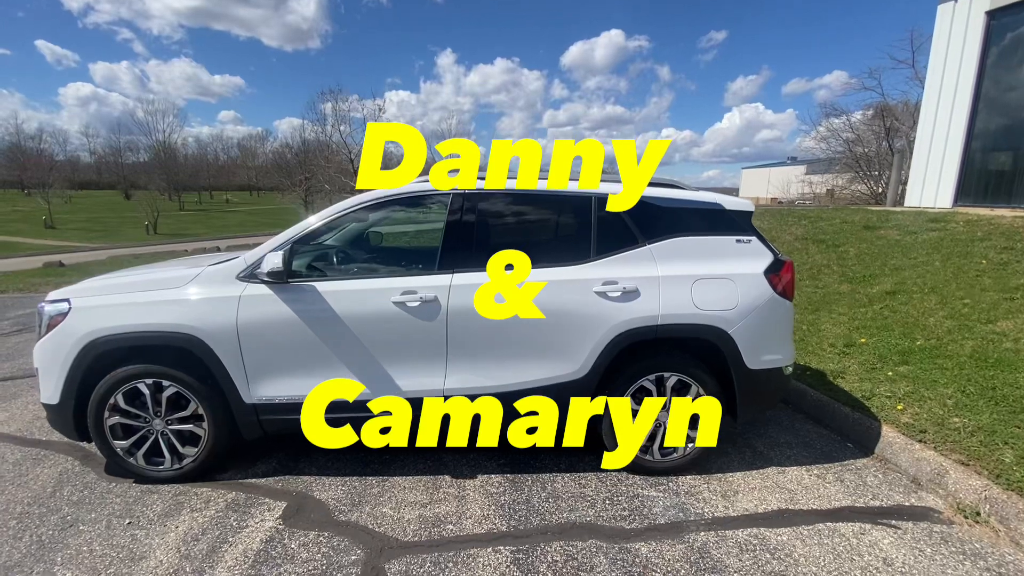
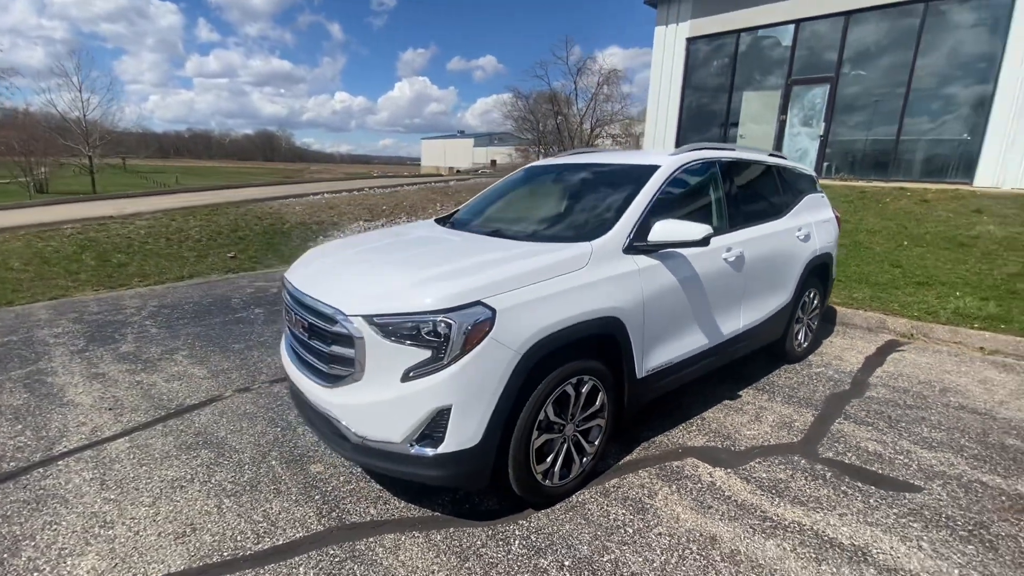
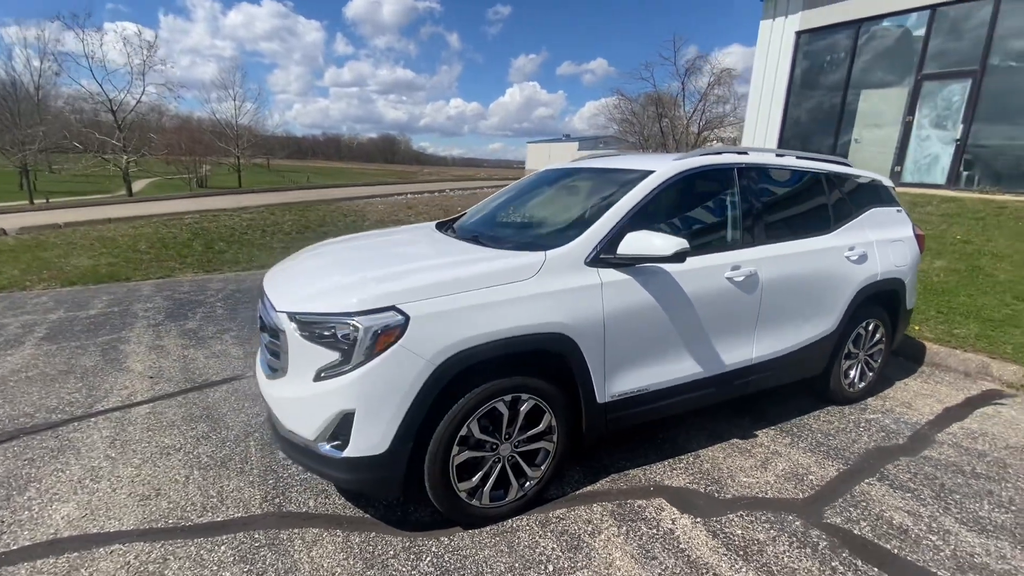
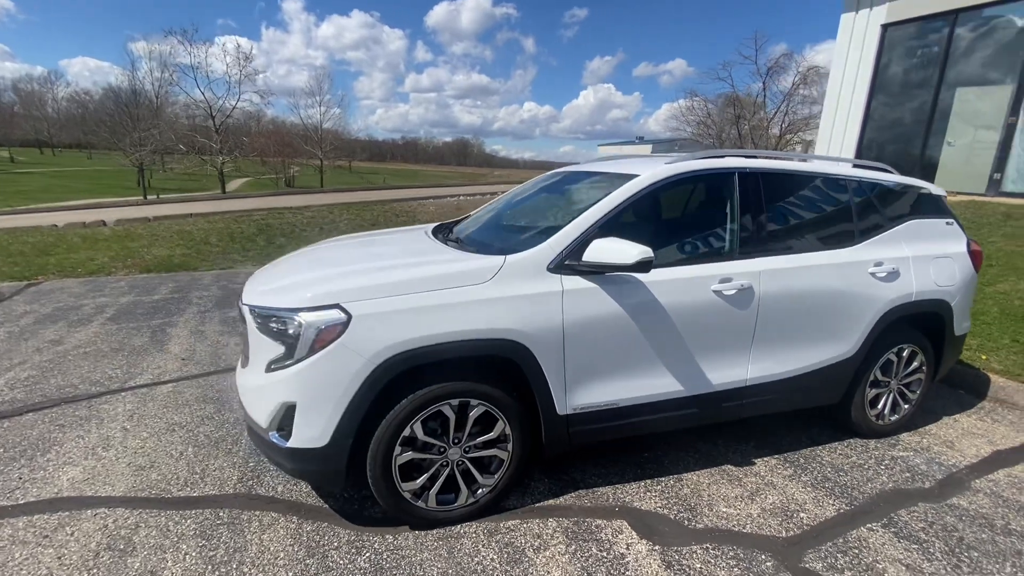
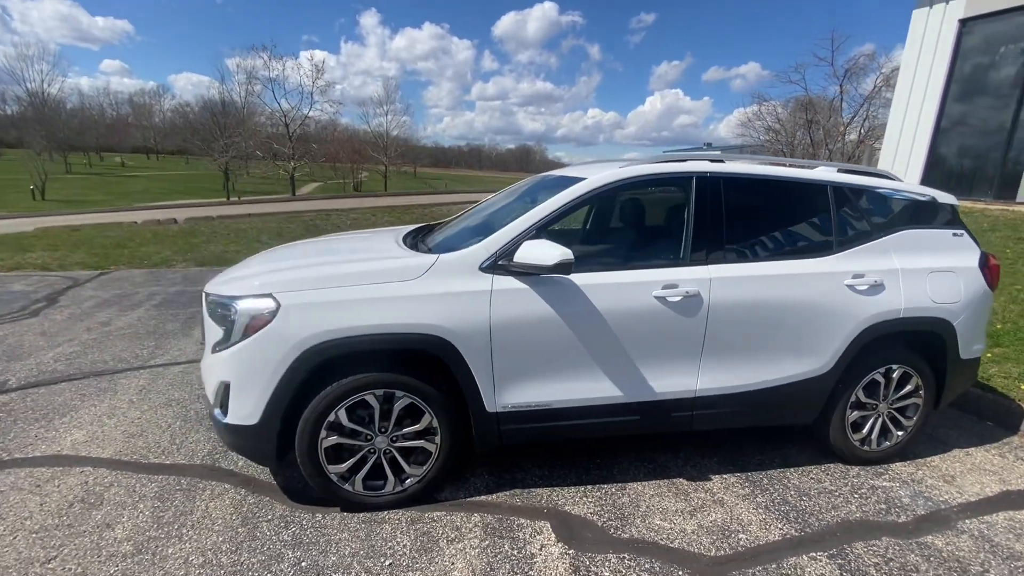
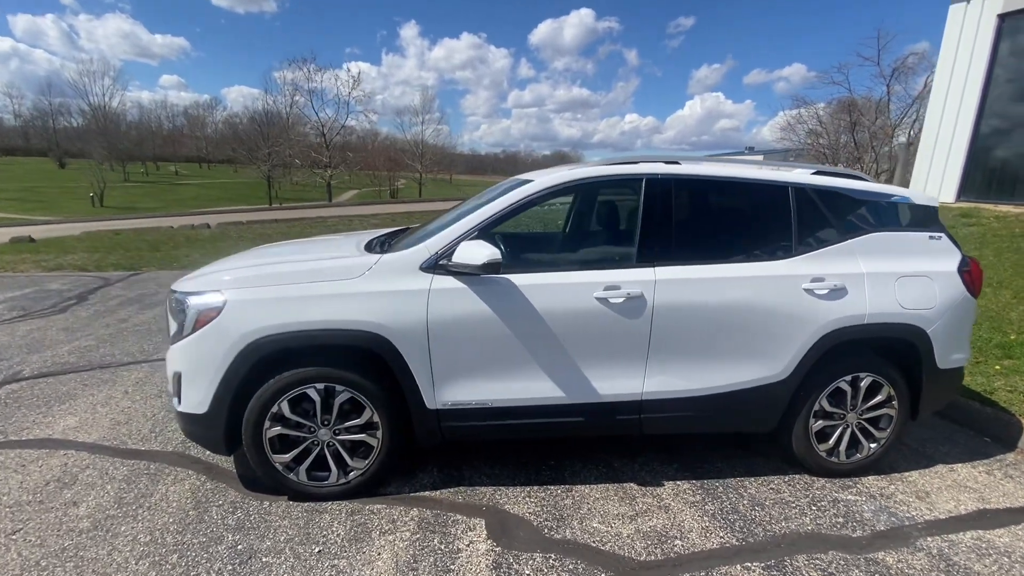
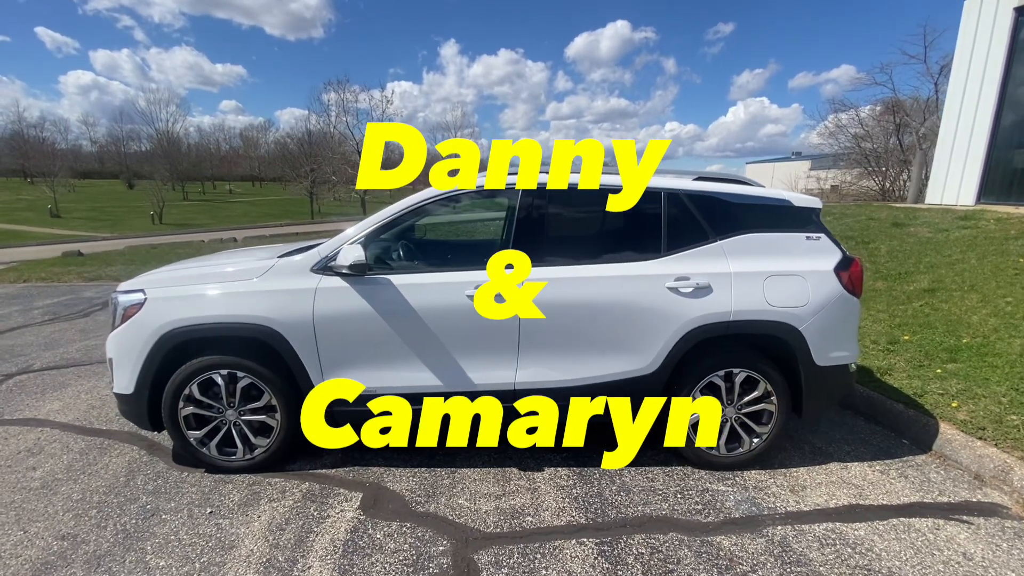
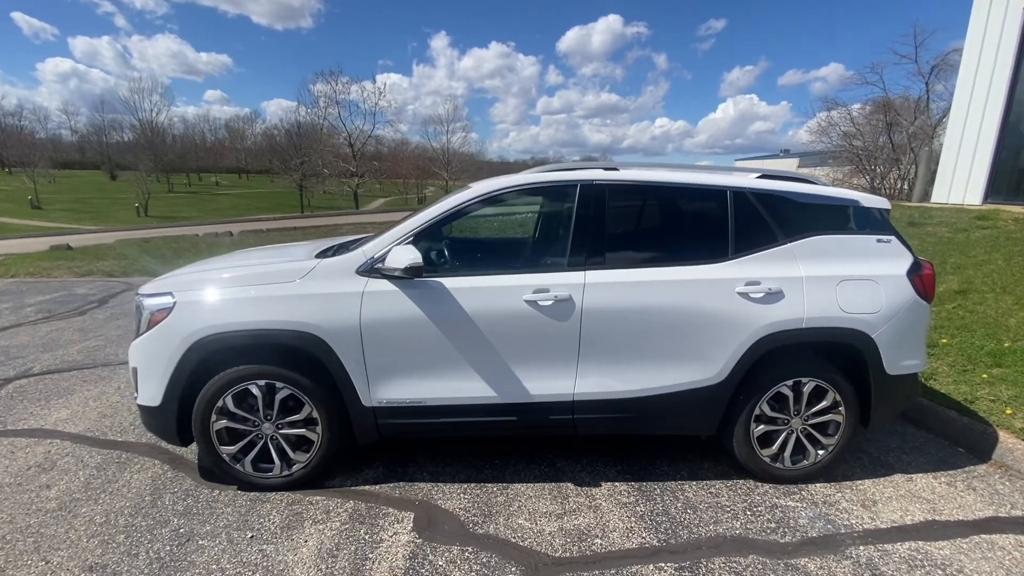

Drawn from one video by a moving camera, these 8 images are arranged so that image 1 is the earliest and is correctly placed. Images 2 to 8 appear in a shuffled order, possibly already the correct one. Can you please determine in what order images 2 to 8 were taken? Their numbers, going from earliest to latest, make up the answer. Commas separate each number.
7, 8, 6, 5, 4, 3, 2
